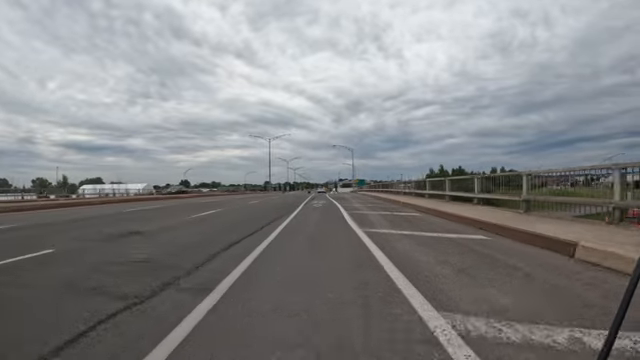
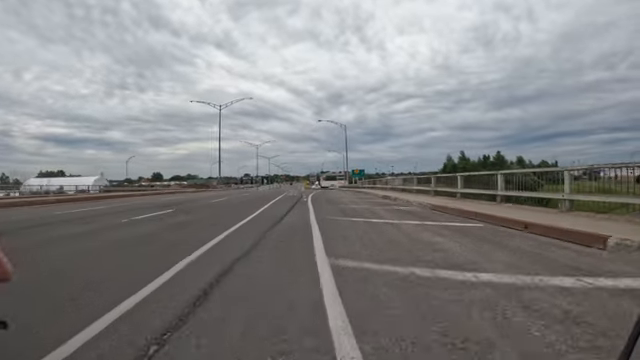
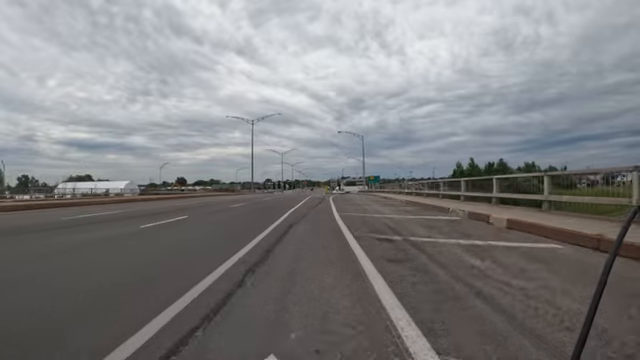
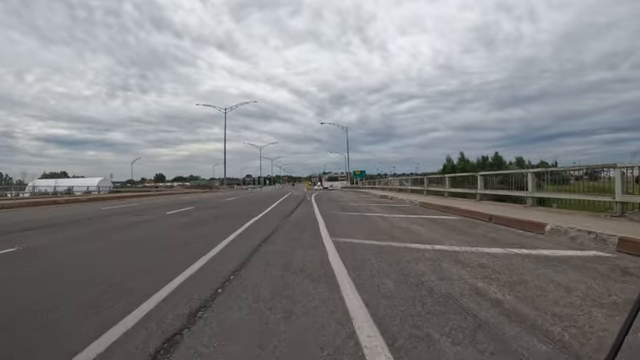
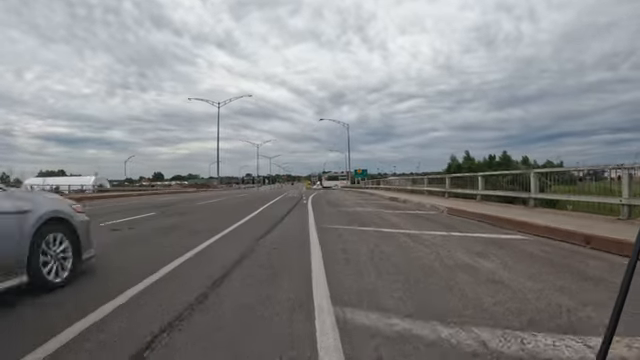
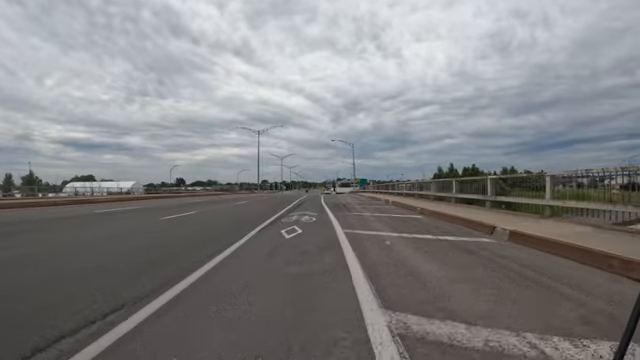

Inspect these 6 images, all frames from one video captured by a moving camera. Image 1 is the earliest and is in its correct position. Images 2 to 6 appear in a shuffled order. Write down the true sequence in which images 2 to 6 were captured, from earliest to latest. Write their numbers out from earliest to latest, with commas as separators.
6, 3, 4, 2, 5
